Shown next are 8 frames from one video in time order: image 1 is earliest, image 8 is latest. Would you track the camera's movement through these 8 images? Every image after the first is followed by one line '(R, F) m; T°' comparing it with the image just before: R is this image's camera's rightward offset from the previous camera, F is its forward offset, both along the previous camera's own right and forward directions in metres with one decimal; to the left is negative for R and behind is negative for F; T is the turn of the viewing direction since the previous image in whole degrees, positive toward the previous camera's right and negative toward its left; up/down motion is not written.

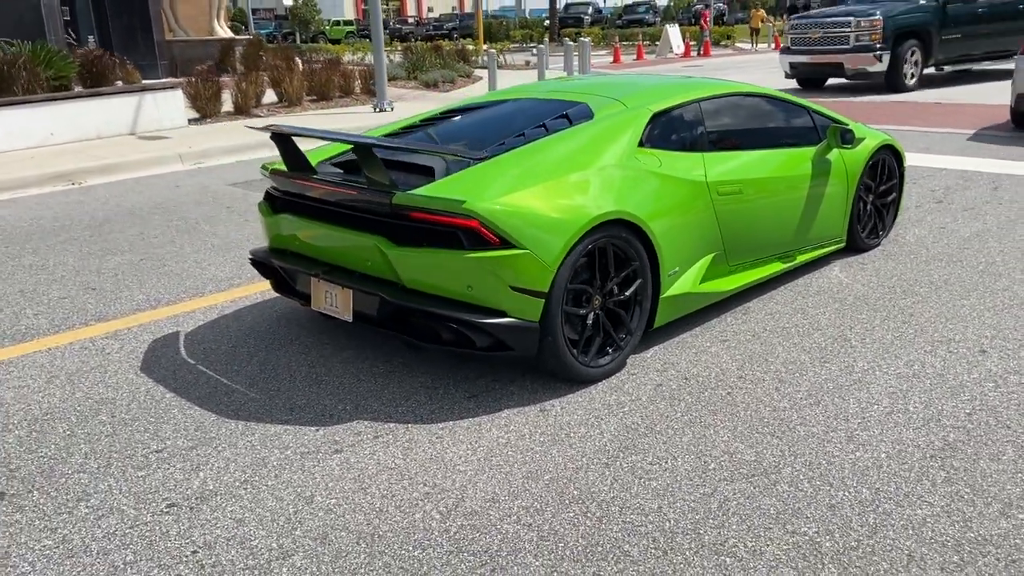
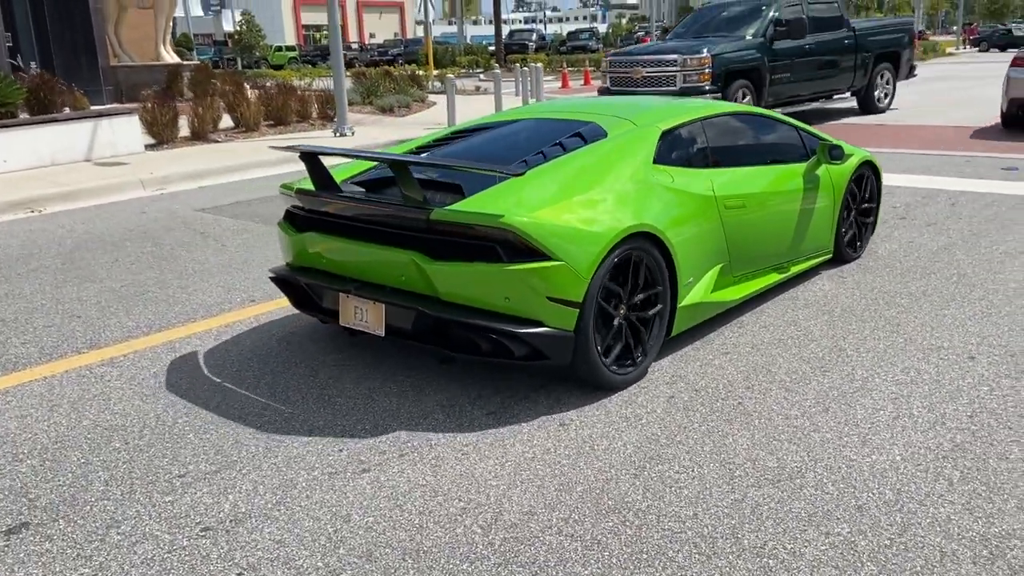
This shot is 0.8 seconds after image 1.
(-0.1, 0.0) m; 0°
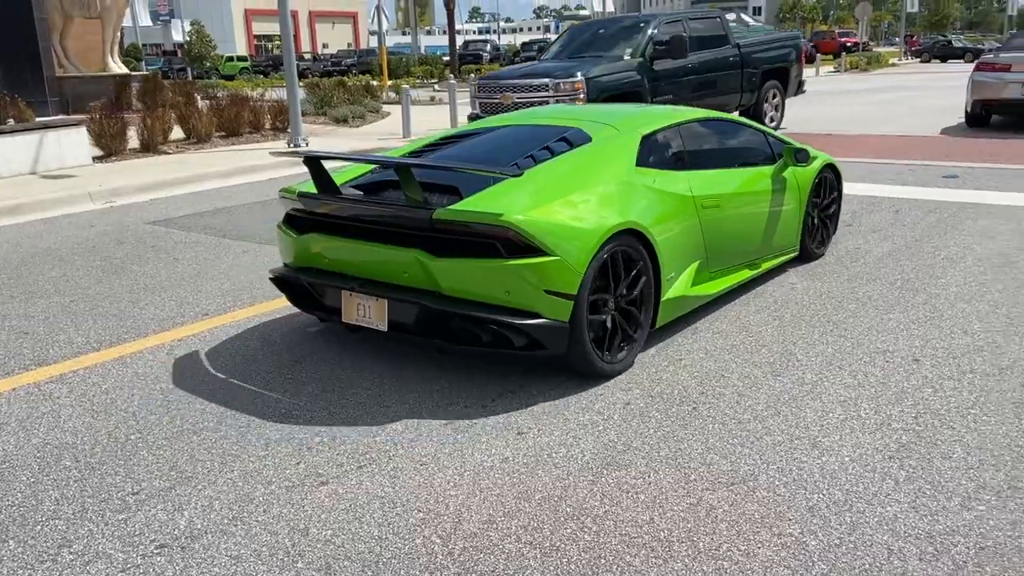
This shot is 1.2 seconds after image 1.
(0.0, 0.0) m; +3°
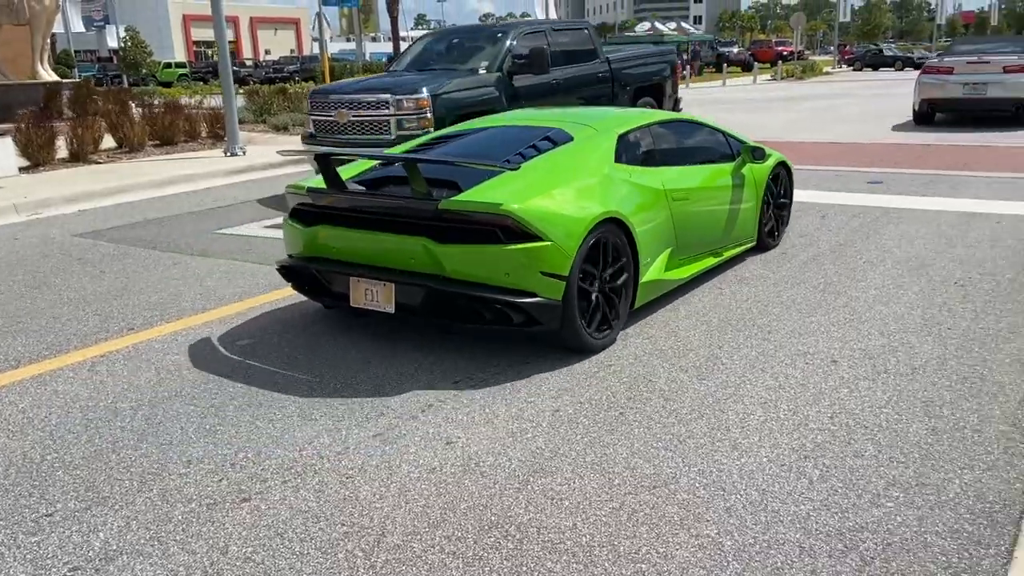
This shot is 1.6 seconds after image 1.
(+0.1, 0.0) m; +4°
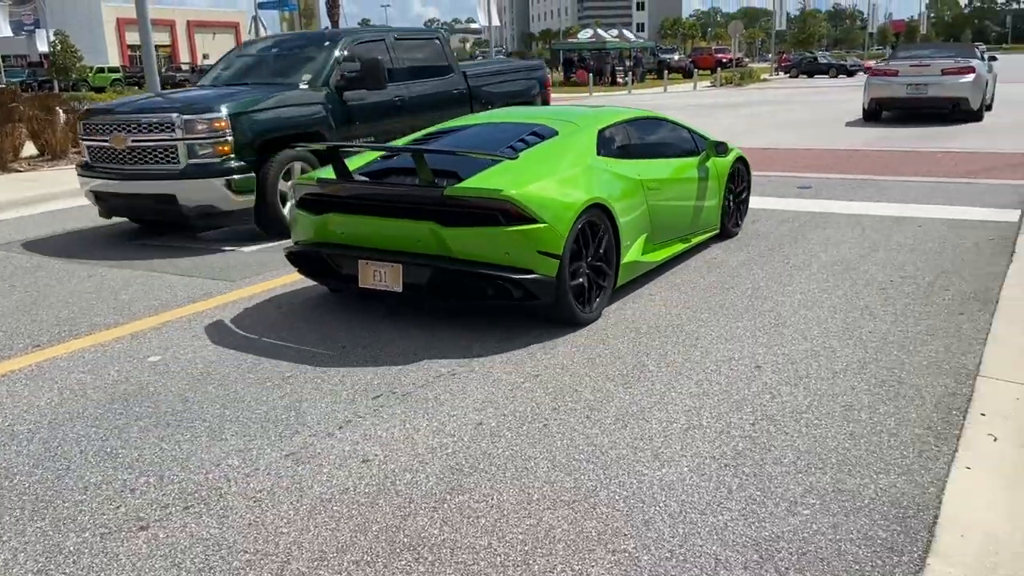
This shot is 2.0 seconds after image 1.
(+0.1, +0.1) m; +4°
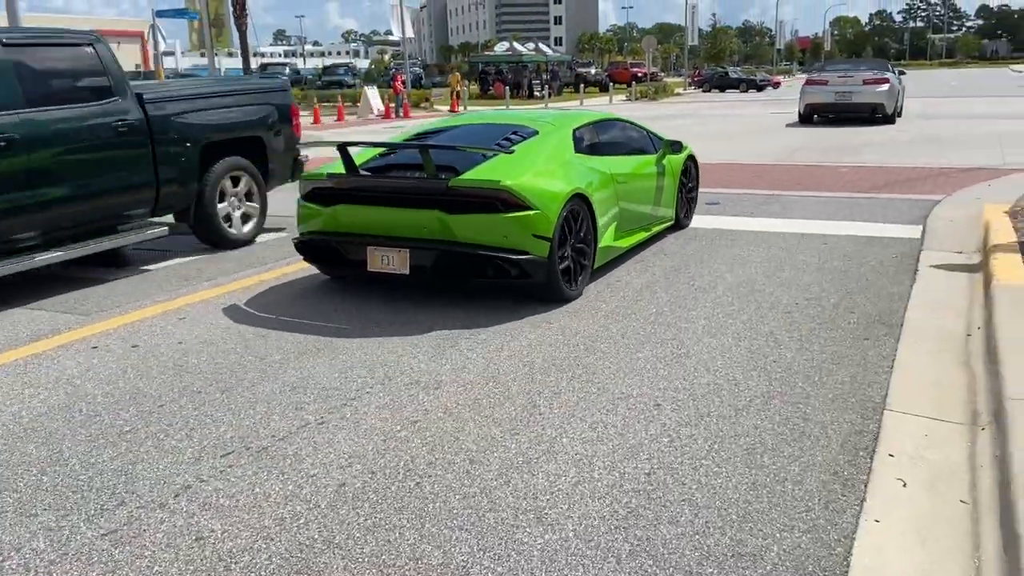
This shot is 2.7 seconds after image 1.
(+0.2, +0.4) m; +5°
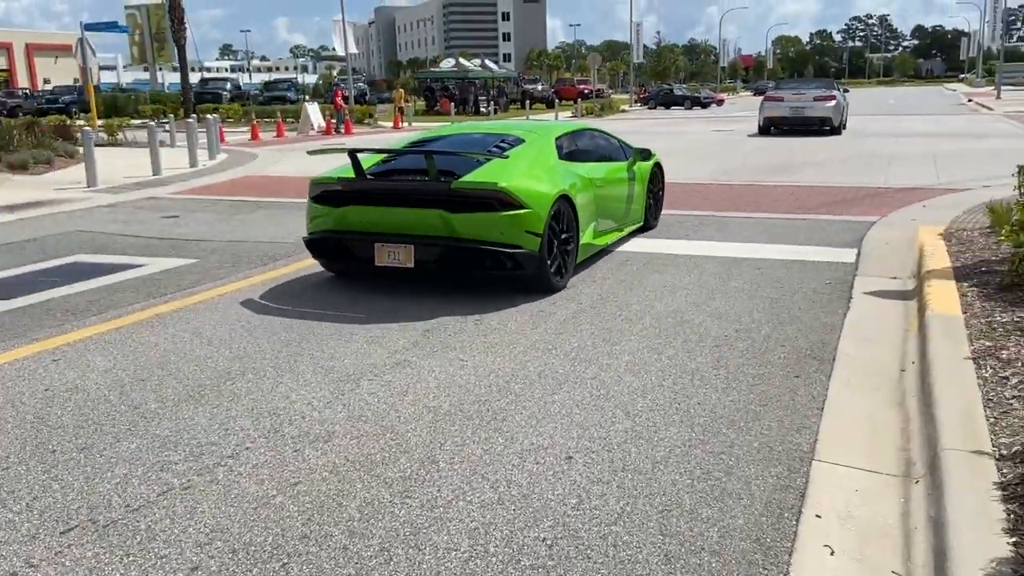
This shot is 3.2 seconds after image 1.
(+0.3, +0.4) m; +3°
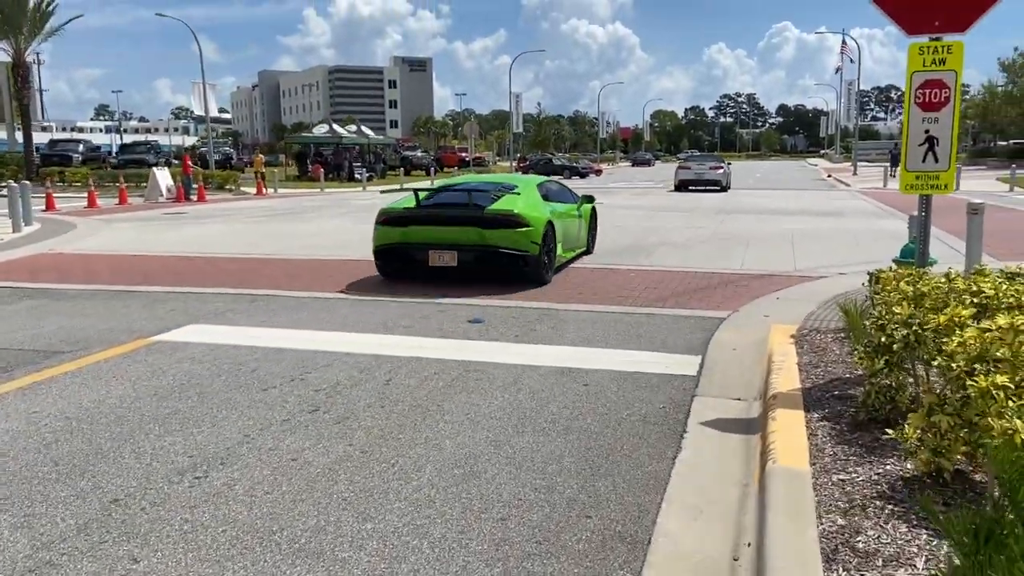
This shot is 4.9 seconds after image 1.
(+0.8, +1.2) m; +8°
